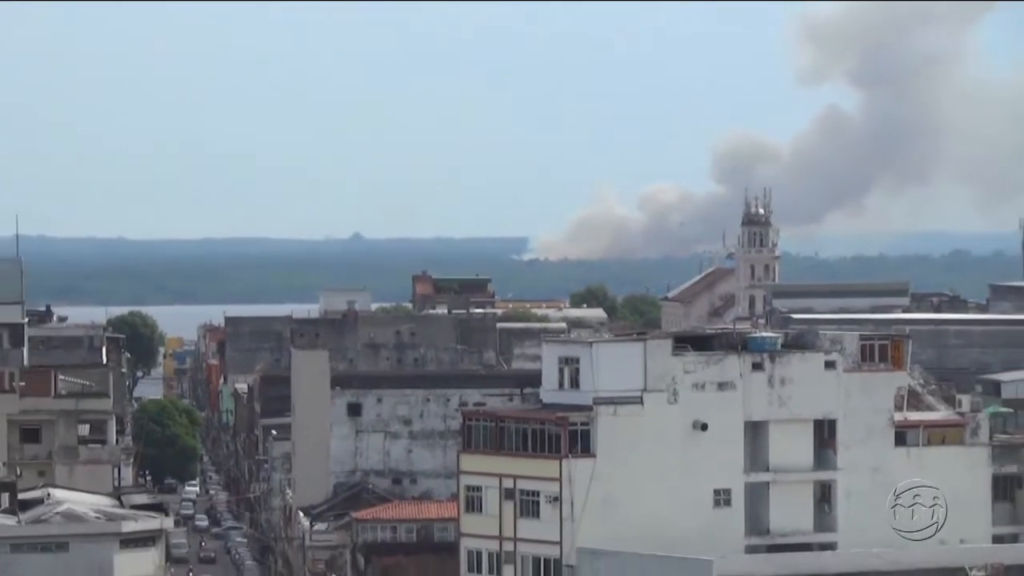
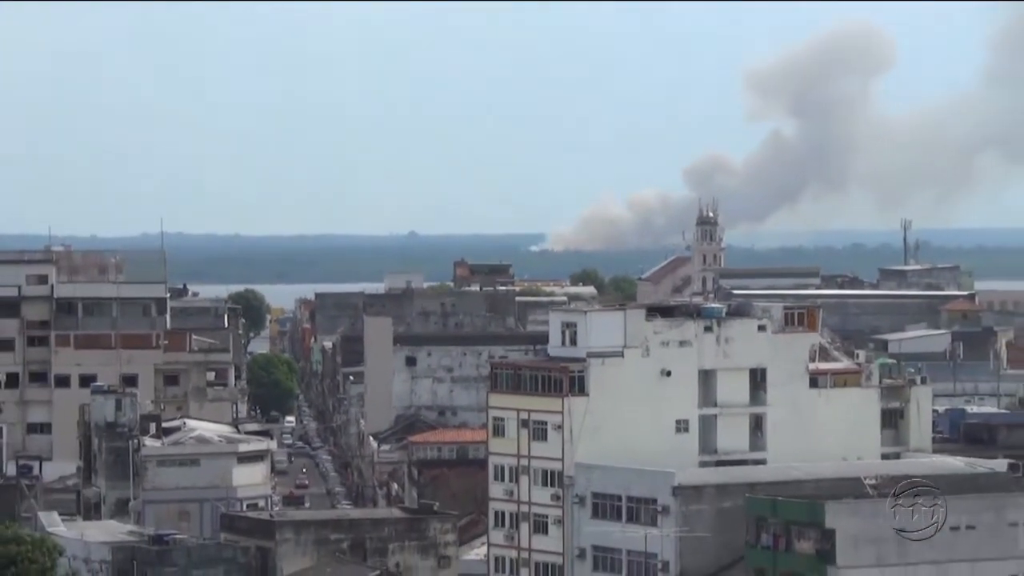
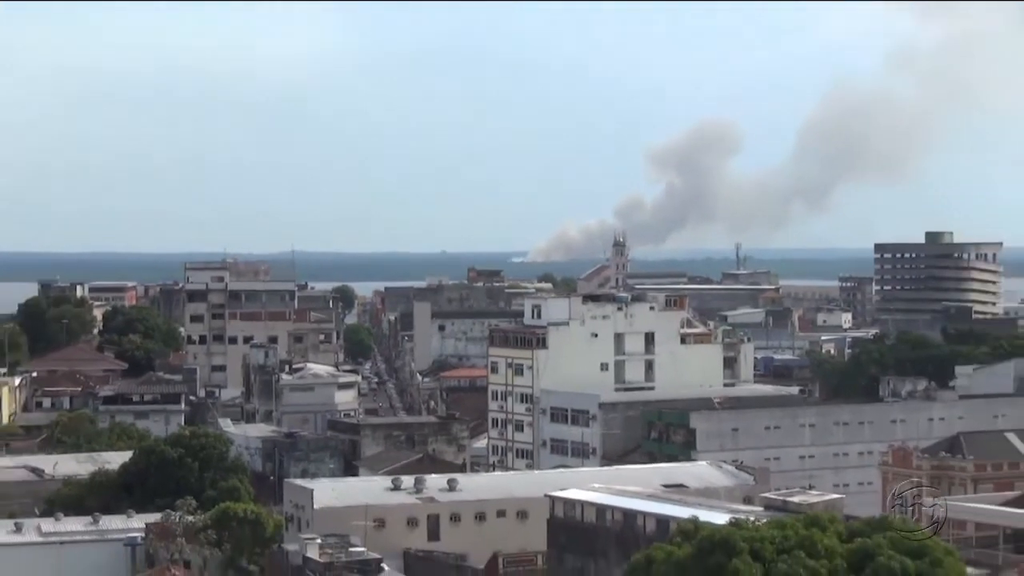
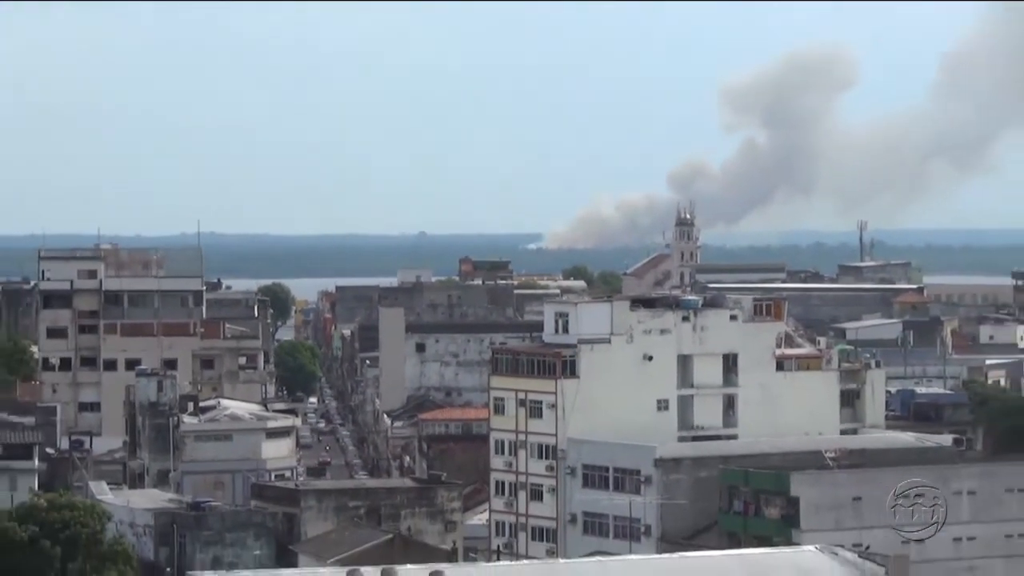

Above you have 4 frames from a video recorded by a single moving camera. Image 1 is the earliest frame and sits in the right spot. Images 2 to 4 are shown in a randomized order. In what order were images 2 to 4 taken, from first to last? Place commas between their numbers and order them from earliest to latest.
2, 4, 3
